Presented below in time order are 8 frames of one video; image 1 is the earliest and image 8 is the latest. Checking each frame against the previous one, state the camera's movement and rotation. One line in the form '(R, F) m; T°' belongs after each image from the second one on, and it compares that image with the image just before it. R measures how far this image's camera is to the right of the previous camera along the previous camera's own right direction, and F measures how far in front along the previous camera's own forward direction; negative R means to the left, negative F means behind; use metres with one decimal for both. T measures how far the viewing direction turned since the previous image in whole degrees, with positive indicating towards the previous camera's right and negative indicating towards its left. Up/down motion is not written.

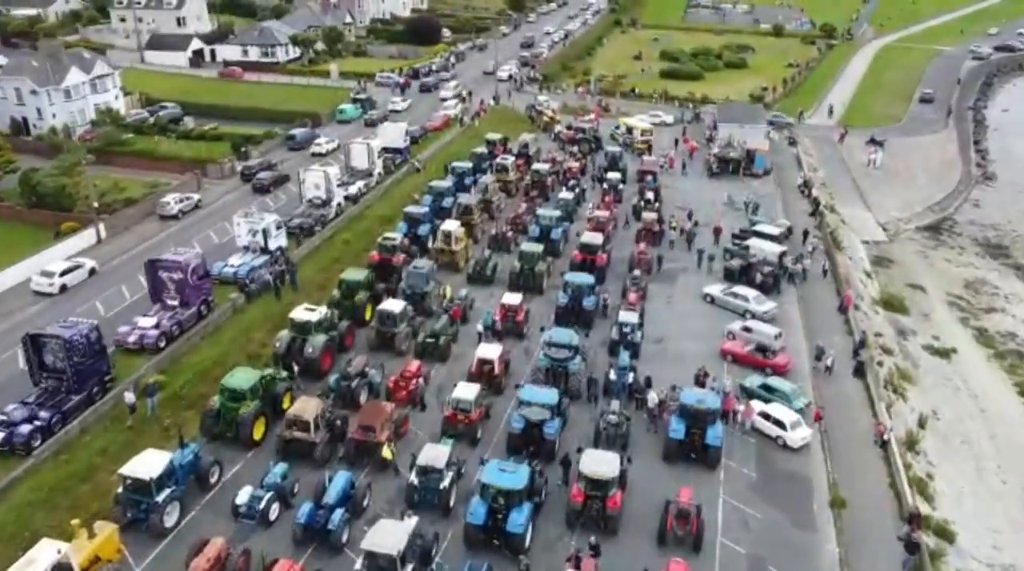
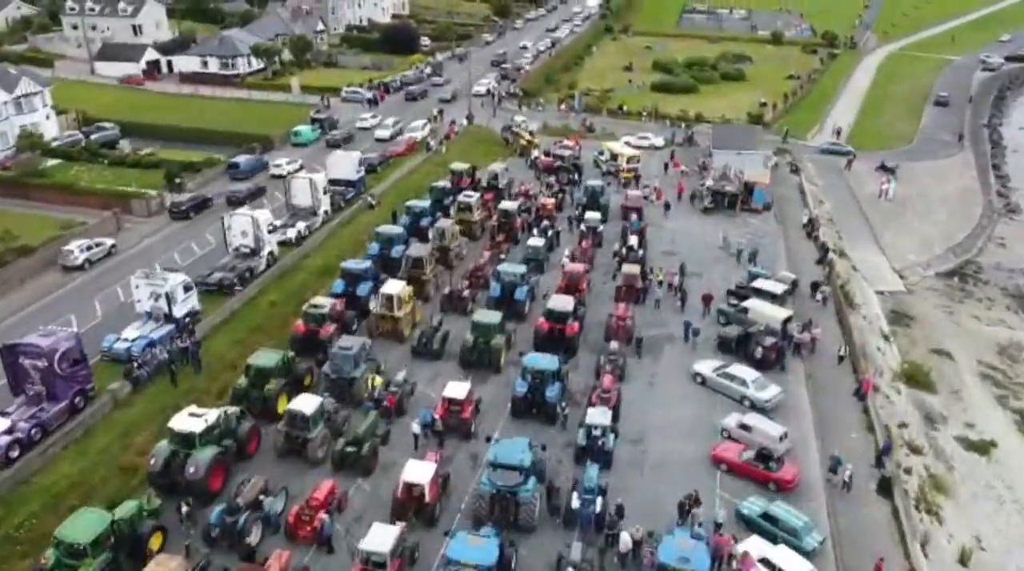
(+1.9, +6.9) m; 0°
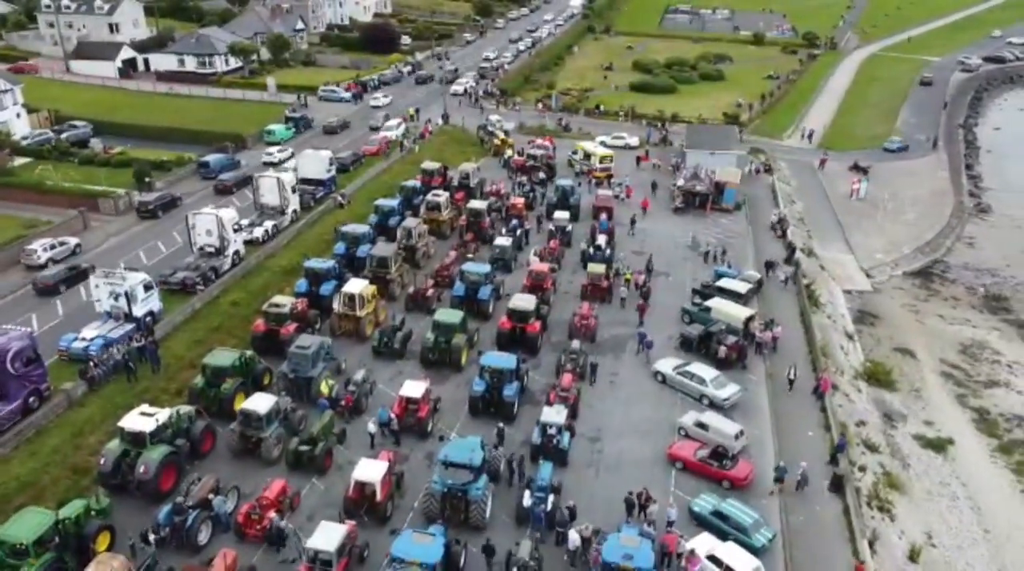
(+1.2, 0.0) m; +1°
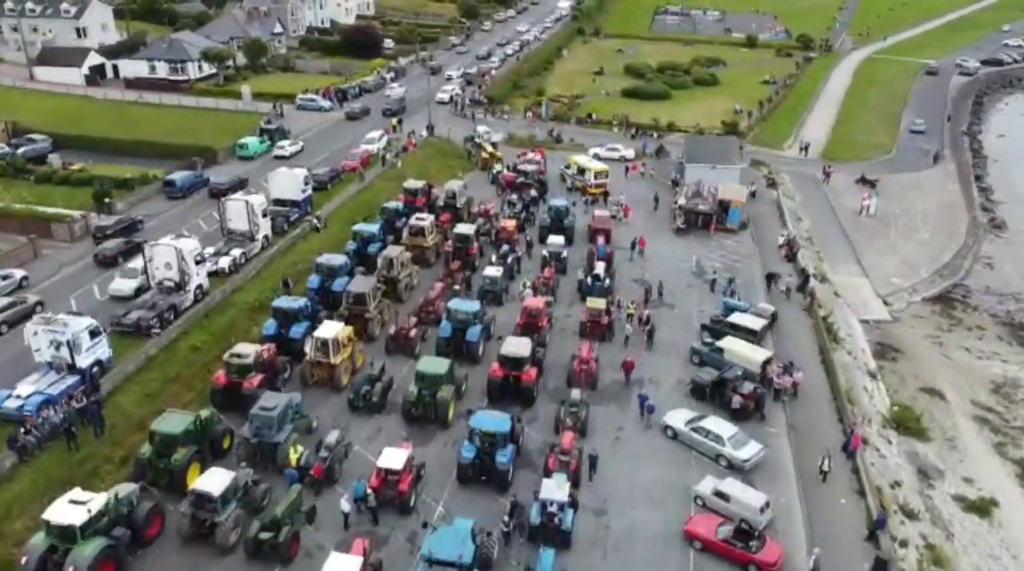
(-0.2, +3.8) m; +1°
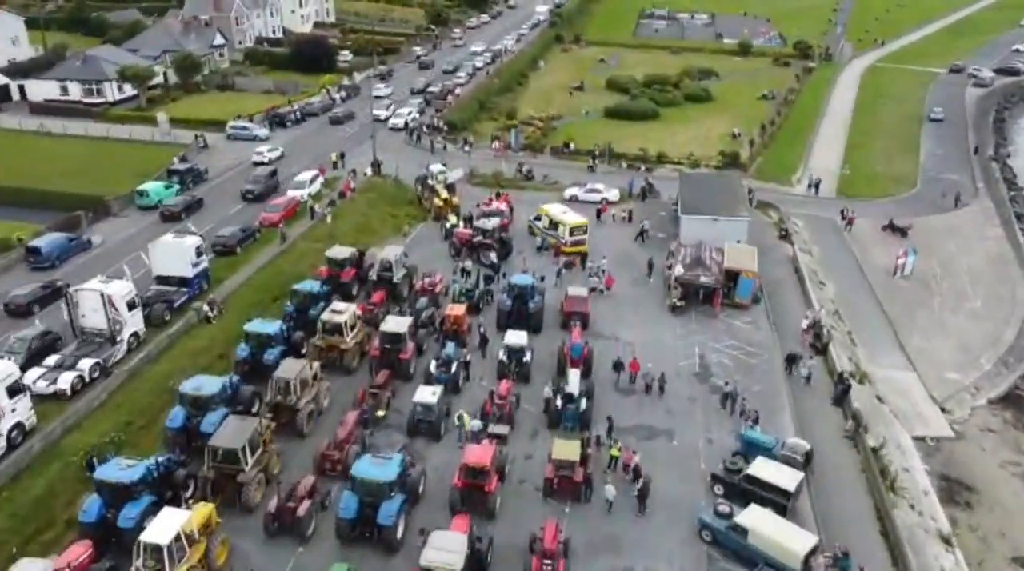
(+1.7, +10.6) m; +1°
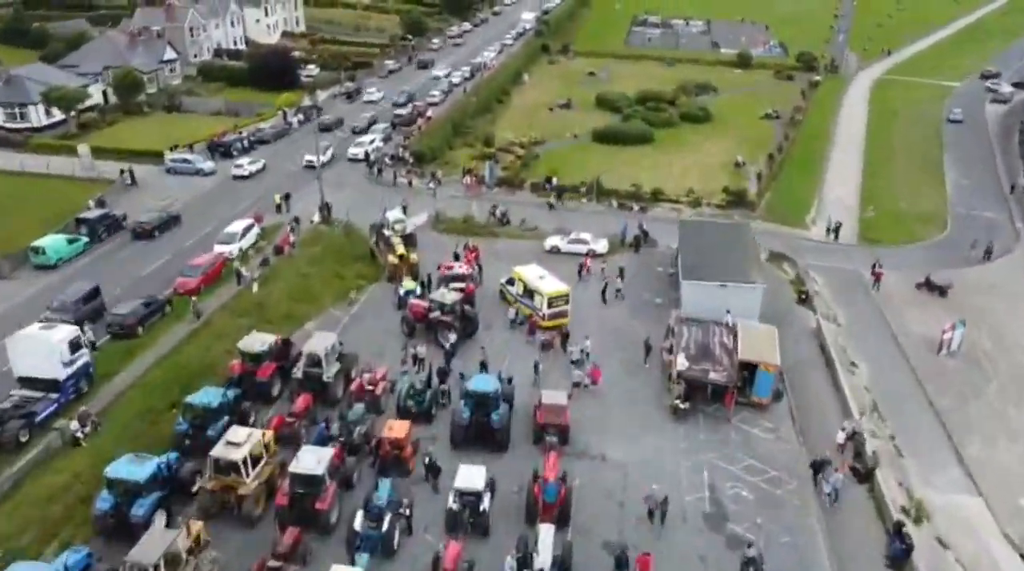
(+1.2, +8.1) m; +1°
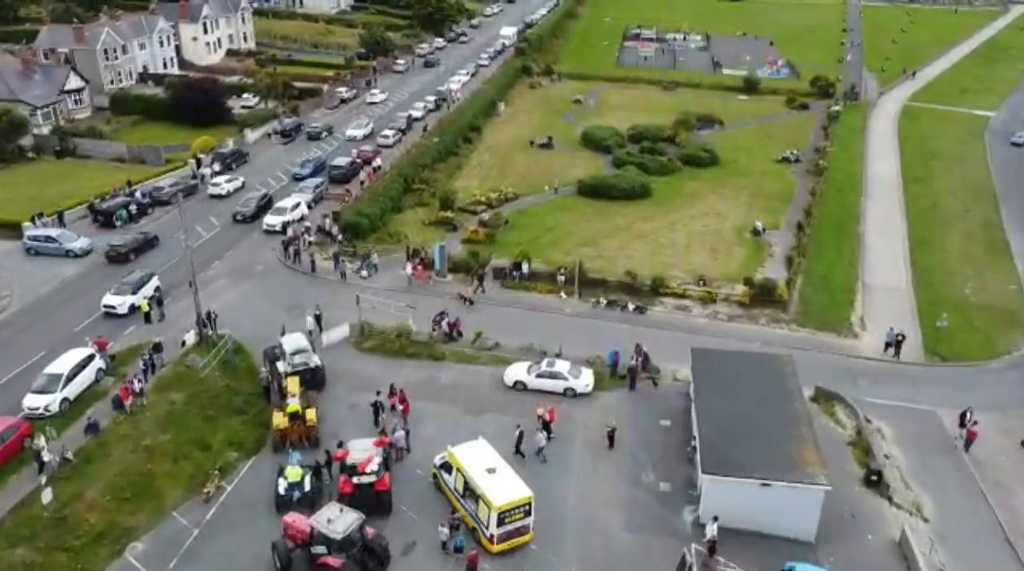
(+1.8, +13.1) m; +1°
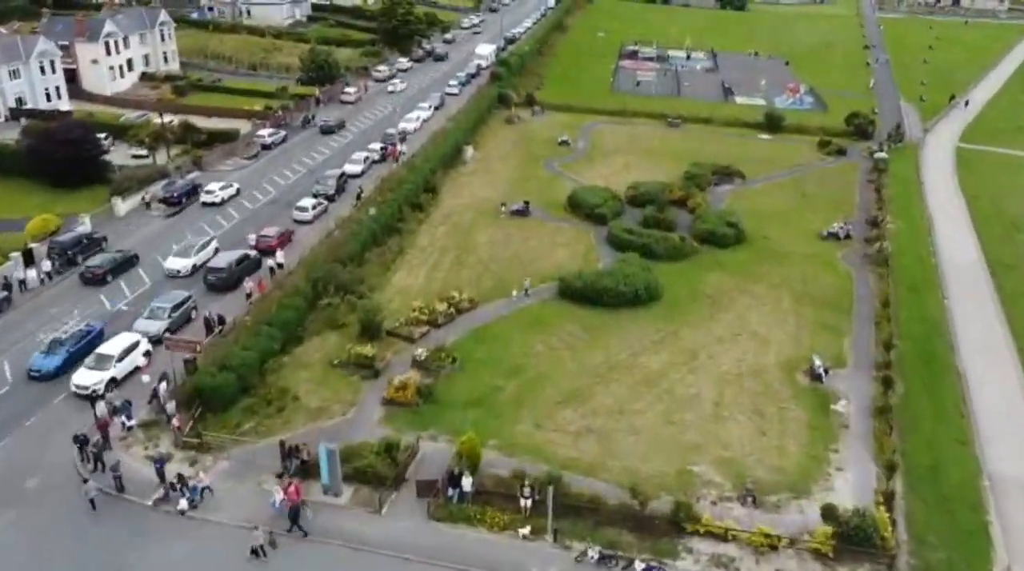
(+1.8, +16.5) m; +1°
